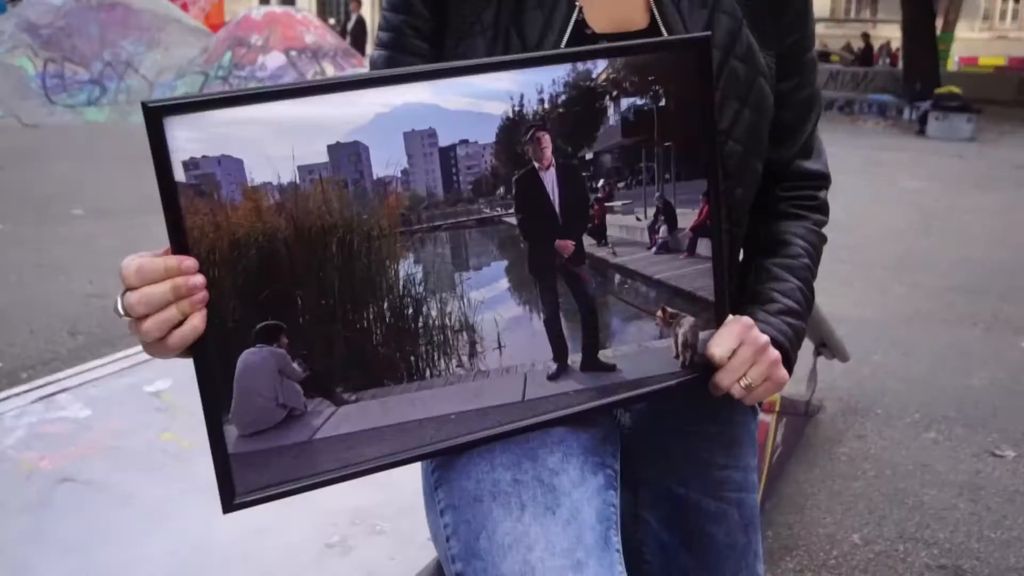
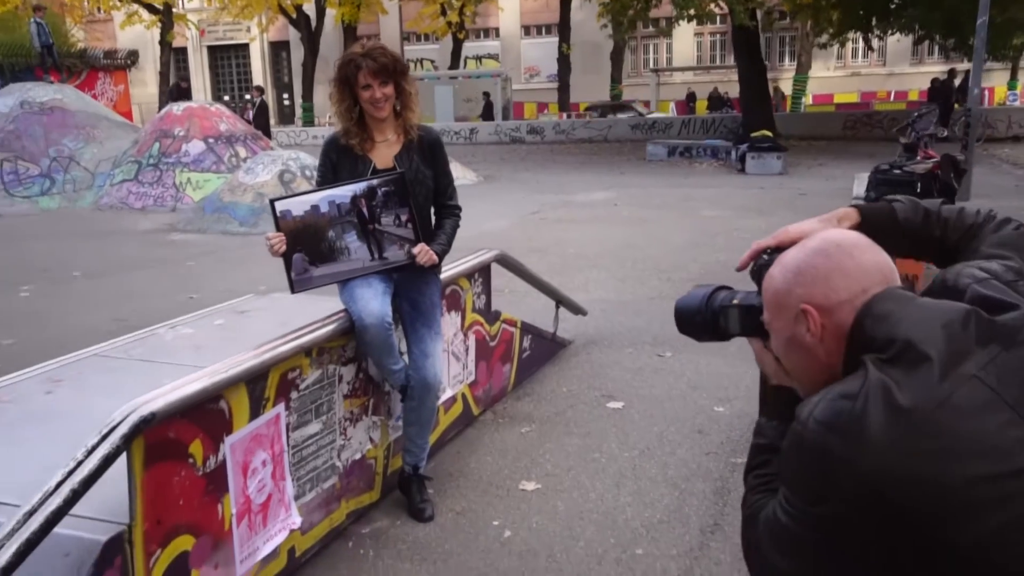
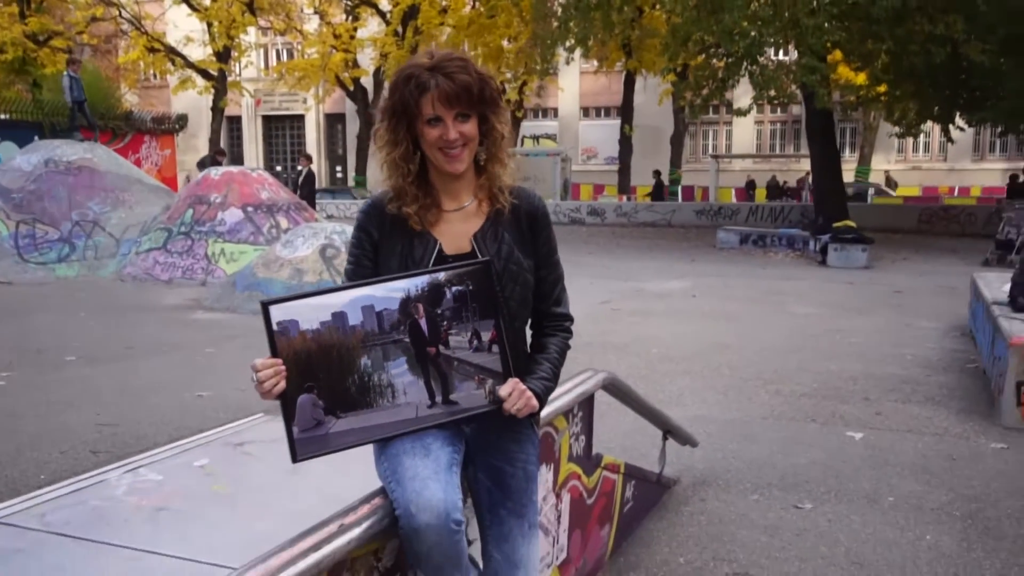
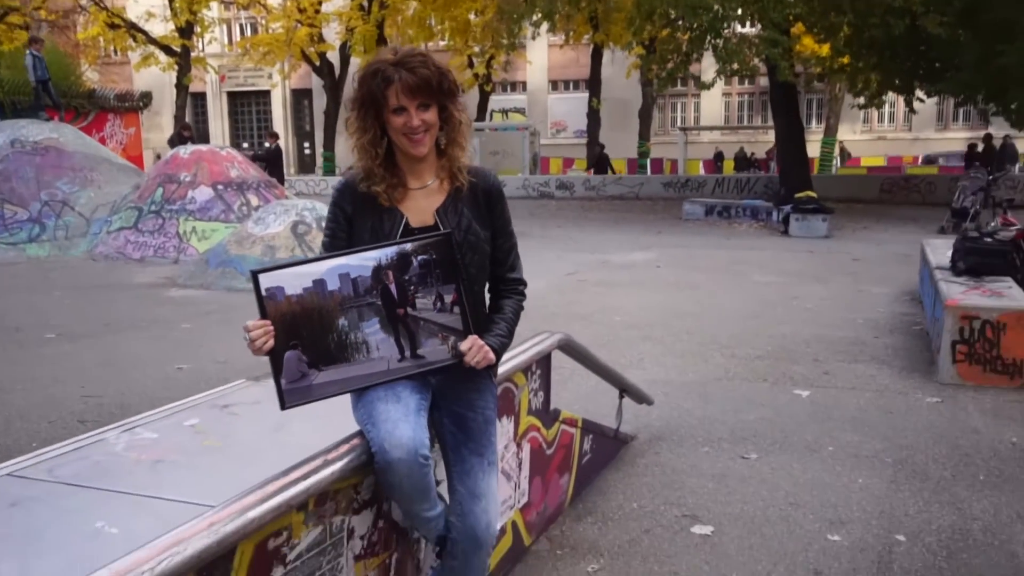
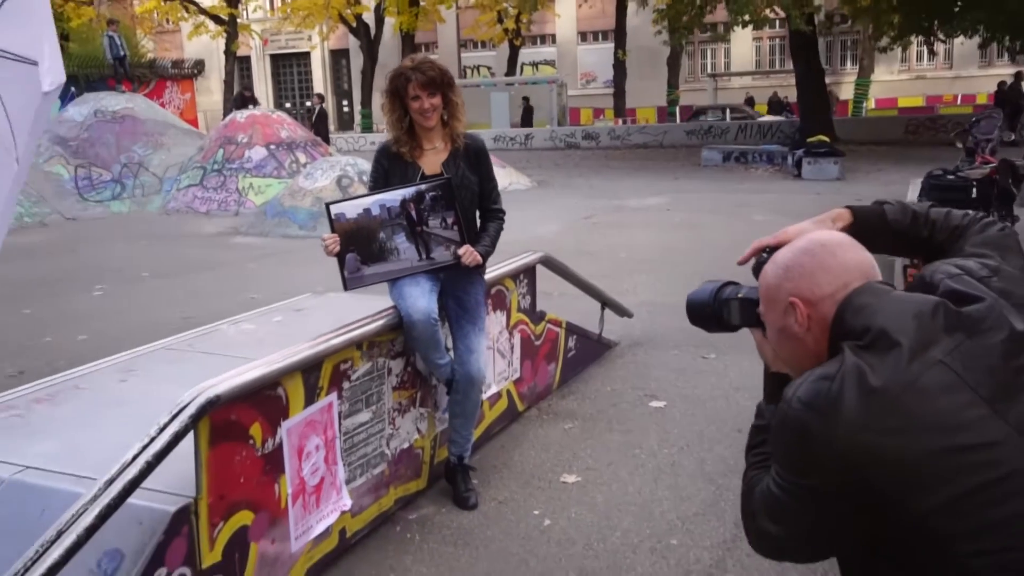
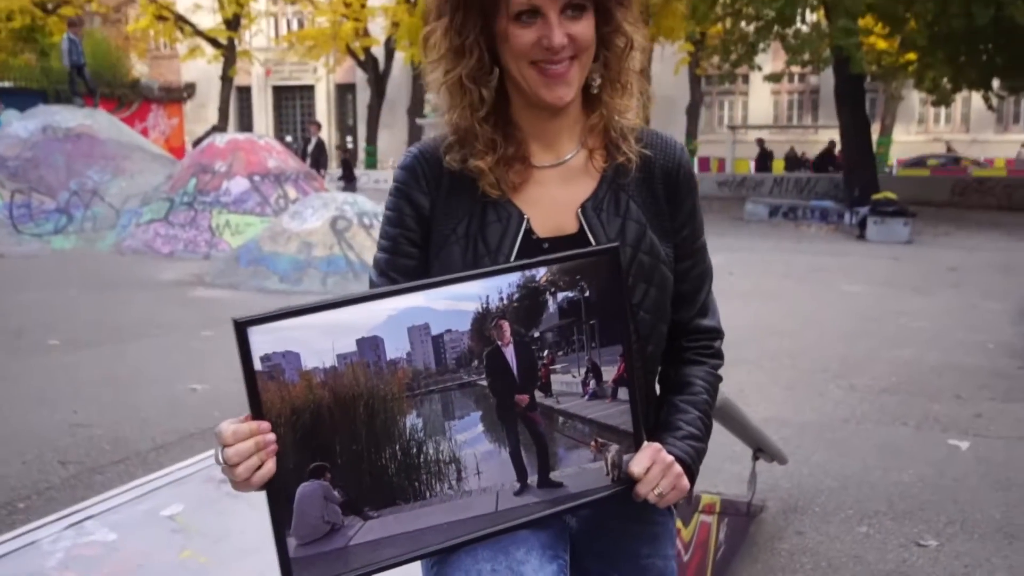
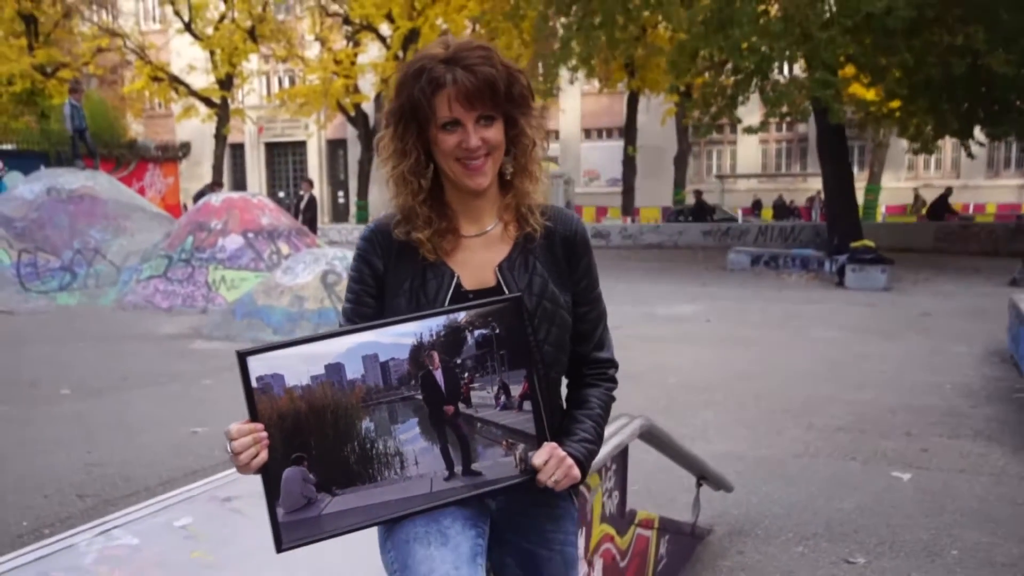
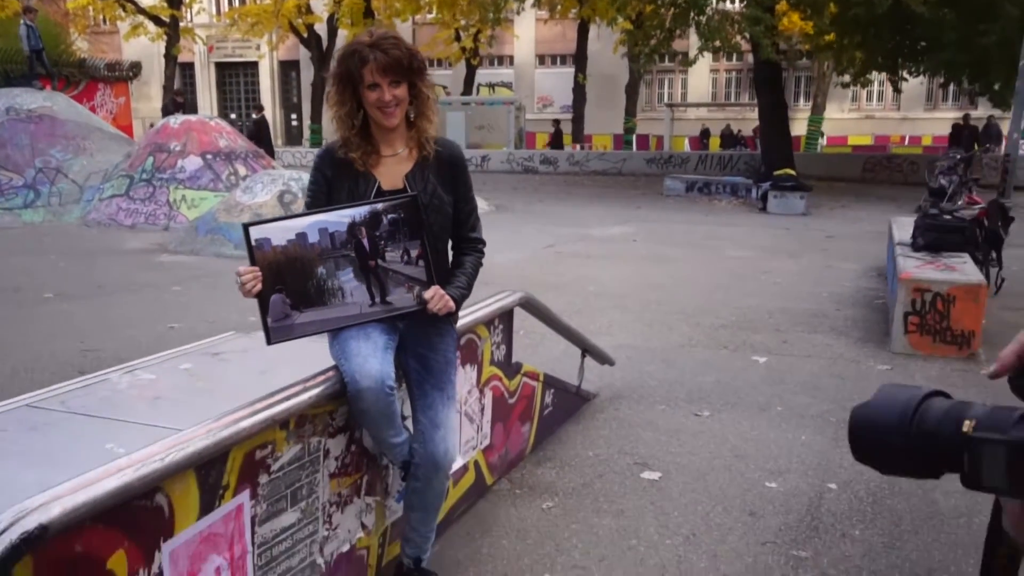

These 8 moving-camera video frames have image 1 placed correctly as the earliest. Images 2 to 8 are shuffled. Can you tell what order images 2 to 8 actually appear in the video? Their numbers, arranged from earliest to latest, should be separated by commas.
6, 7, 3, 4, 8, 2, 5
